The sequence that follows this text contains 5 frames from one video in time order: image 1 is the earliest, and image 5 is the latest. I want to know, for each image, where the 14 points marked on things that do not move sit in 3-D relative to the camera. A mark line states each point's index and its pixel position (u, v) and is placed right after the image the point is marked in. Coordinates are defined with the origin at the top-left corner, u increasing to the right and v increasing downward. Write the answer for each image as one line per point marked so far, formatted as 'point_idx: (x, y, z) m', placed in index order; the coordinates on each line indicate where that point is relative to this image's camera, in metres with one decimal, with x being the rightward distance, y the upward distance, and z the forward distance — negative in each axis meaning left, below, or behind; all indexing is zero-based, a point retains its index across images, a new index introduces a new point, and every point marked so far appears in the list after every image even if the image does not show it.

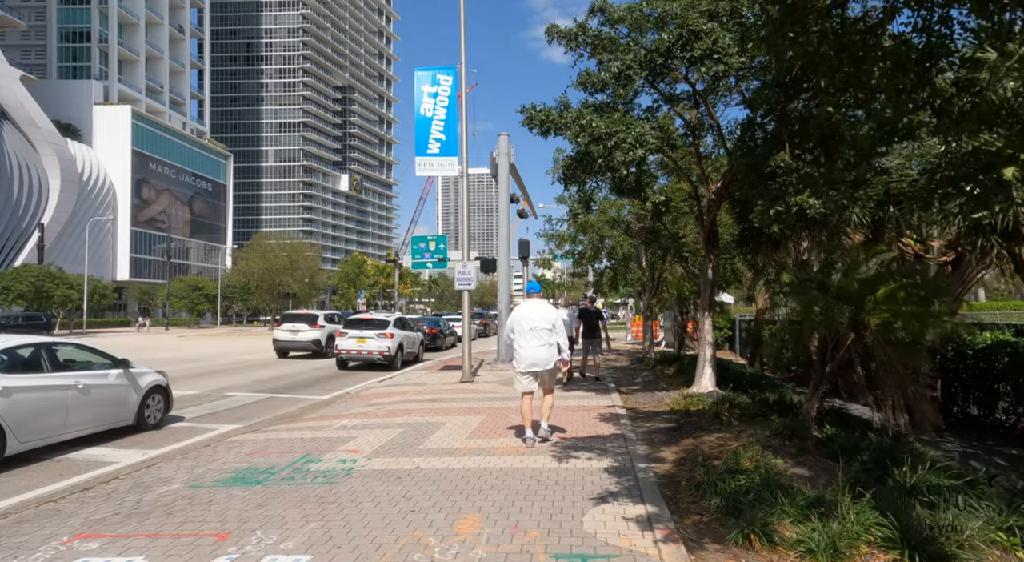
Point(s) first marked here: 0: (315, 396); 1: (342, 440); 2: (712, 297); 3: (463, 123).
0: (-4.2, -2.5, +13.2) m
1: (-2.1, -2.0, +7.7) m
2: (+3.7, -0.3, +11.2) m
3: (-1.2, +3.8, +14.7) m
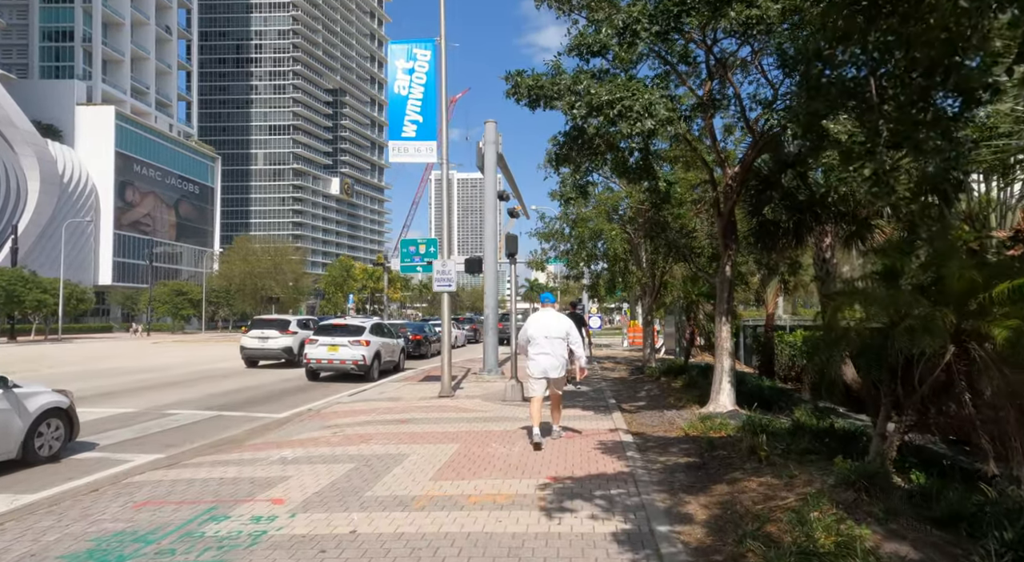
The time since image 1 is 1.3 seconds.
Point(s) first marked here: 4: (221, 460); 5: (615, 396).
0: (-4.5, -2.5, +11.5) m
1: (-2.3, -1.9, +6.0) m
2: (+3.4, -0.3, +9.6) m
3: (-1.5, +3.8, +13.1) m
4: (-3.3, -2.0, +7.0) m
5: (+2.0, -2.2, +12.0) m
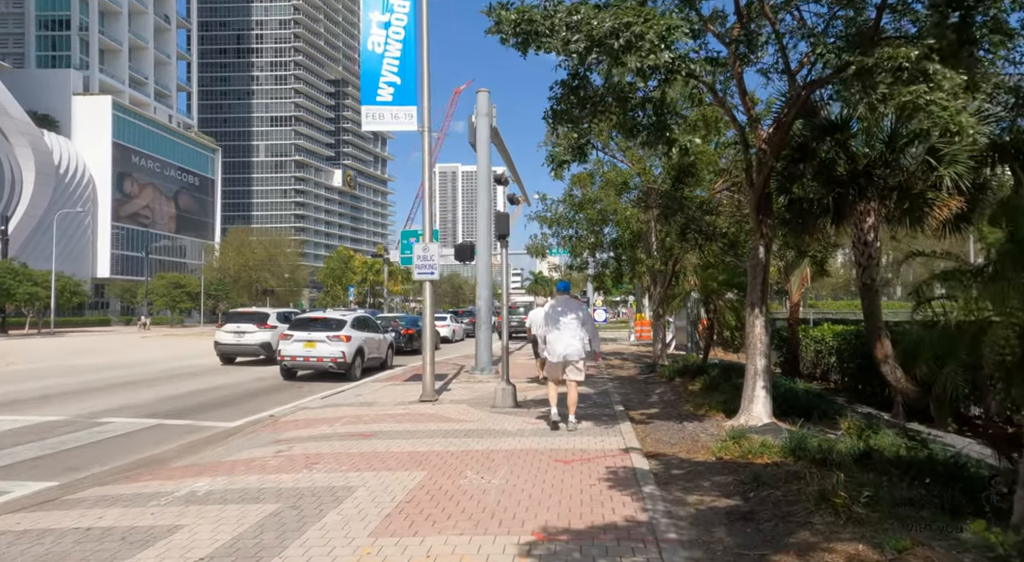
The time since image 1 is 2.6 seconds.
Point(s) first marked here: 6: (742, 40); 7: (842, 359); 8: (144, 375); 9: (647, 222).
0: (-4.6, -2.2, +9.9) m
1: (-2.5, -1.8, +4.3) m
2: (+3.3, -0.1, +7.9) m
3: (-1.6, +4.0, +11.4) m
4: (-3.5, -1.9, +5.4) m
5: (+1.8, -2.0, +10.3) m
6: (+2.8, +2.9, +7.8) m
7: (+7.7, -1.8, +14.5) m
8: (-10.1, -2.6, +17.1) m
9: (+3.2, +1.4, +14.6) m
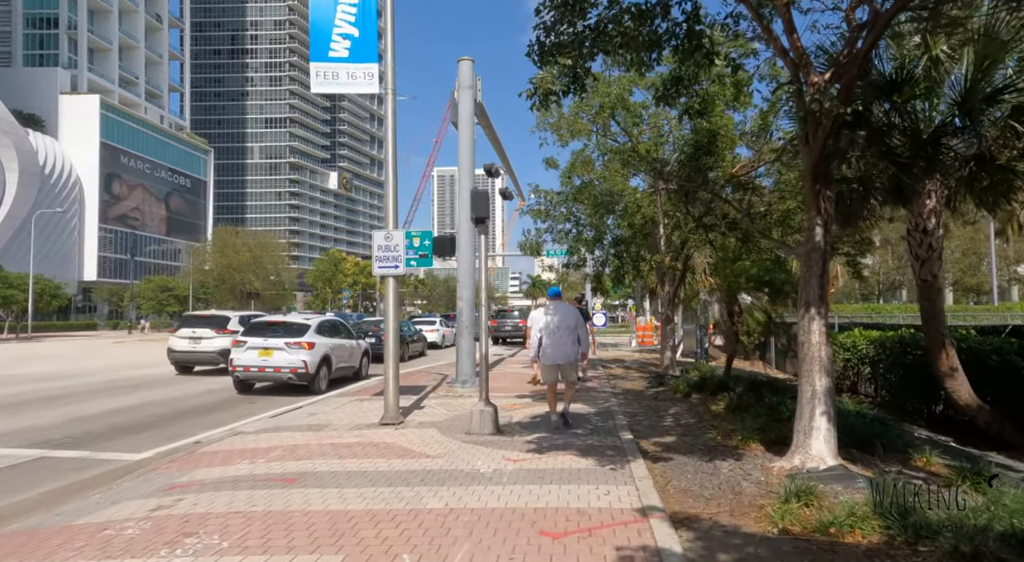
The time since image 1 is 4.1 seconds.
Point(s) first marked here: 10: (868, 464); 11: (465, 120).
0: (-4.9, -2.2, +7.9) m
1: (-2.8, -1.7, +2.3) m
2: (+3.0, 0.0, +5.9) m
3: (-1.9, +4.1, +9.4) m
4: (-3.7, -1.8, +3.4) m
5: (+1.6, -1.9, +8.3) m
6: (+2.5, +3.0, +5.8) m
7: (+7.4, -1.8, +12.5) m
8: (-10.4, -2.5, +15.0) m
9: (+2.9, +1.4, +12.6) m
10: (+3.4, -1.7, +5.9) m
11: (-1.0, +3.3, +12.7) m
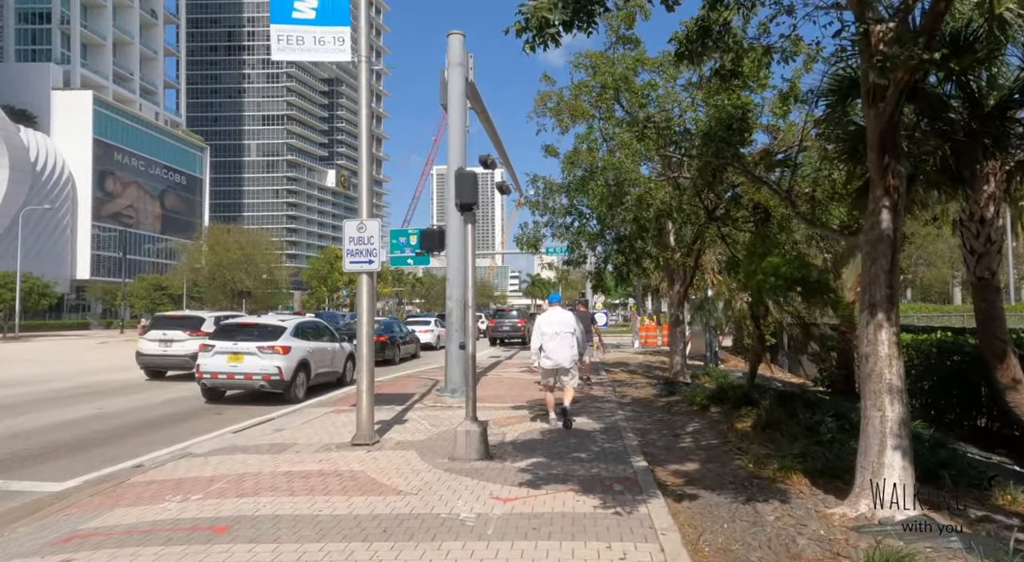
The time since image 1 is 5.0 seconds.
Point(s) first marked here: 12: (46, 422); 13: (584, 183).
0: (-5.0, -2.1, +6.7) m
1: (-2.8, -1.6, +1.1) m
2: (+2.9, 0.0, +4.7) m
3: (-2.0, +4.1, +8.2) m
4: (-3.8, -1.7, +2.2) m
5: (+1.5, -1.9, +7.1) m
6: (+2.5, +3.0, +4.6) m
7: (+7.3, -1.7, +11.3) m
8: (-10.5, -2.5, +13.8) m
9: (+2.8, +1.5, +11.4) m
10: (+3.3, -1.7, +4.7) m
11: (-1.1, +3.3, +11.5) m
12: (-7.6, -2.3, +10.2) m
13: (+1.5, +2.1, +13.1) m
